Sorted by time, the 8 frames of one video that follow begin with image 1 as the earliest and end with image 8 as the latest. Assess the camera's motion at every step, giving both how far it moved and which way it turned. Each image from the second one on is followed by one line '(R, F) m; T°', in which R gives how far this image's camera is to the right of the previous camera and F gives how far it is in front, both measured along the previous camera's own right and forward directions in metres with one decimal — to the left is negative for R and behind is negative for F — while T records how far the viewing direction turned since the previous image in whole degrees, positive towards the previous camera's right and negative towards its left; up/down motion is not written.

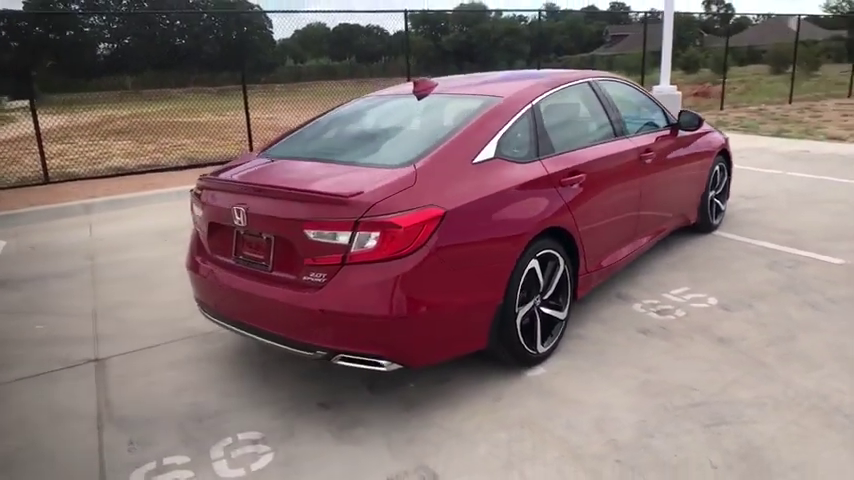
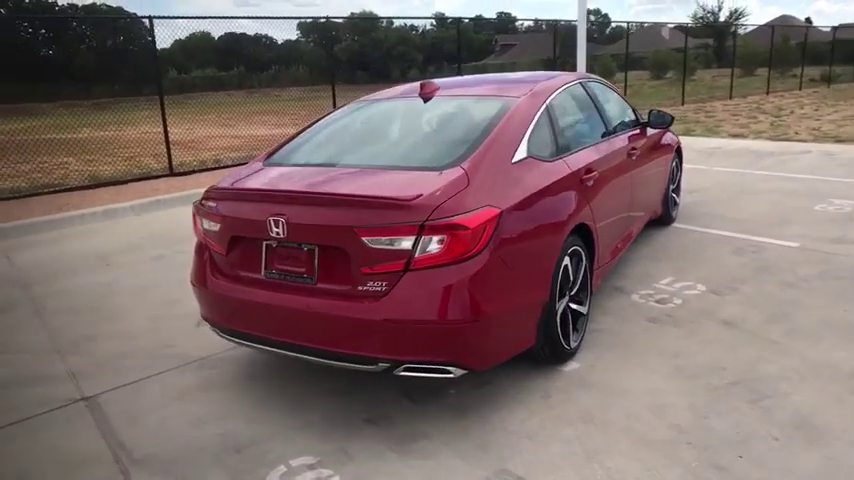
(-0.7, +0.1) m; +9°
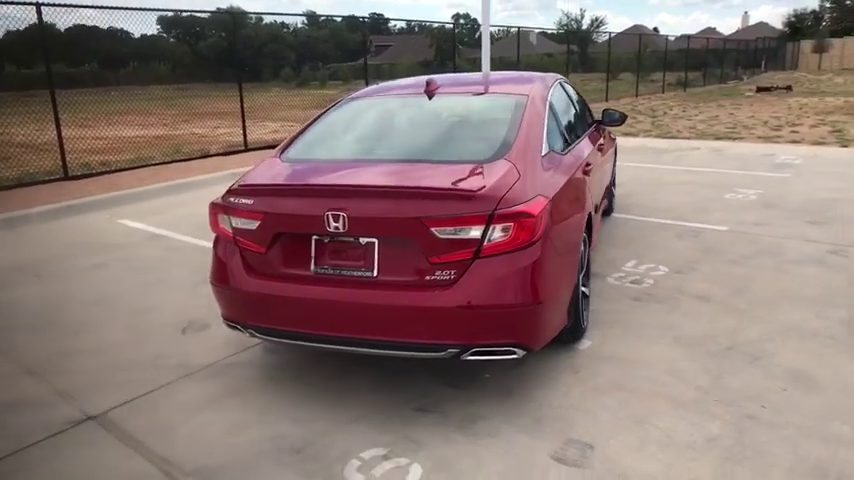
(-0.9, 0.0) m; +11°
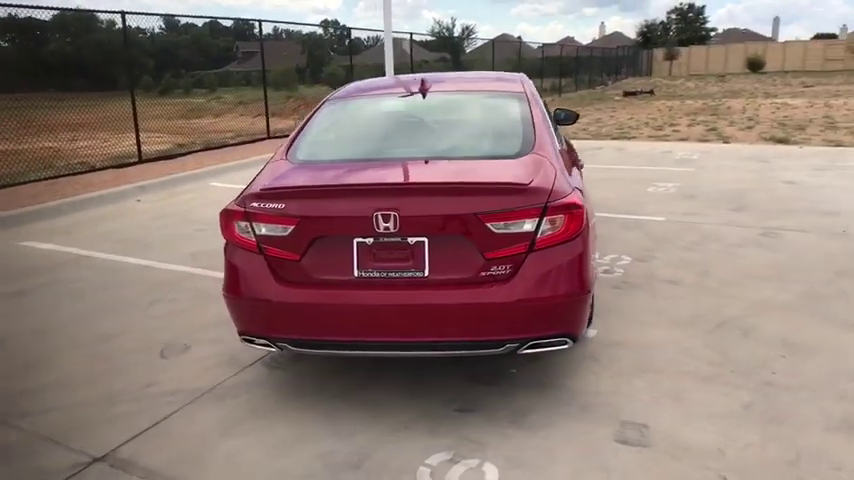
(-0.8, +0.1) m; +11°
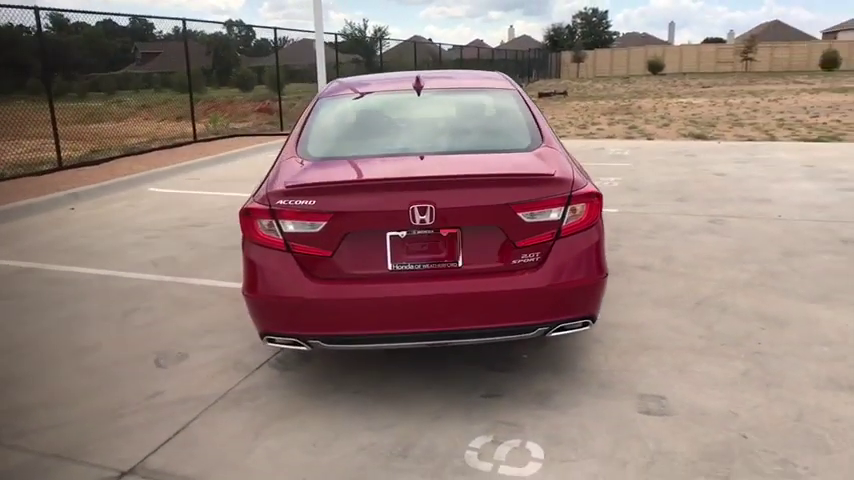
(-0.6, 0.0) m; +8°
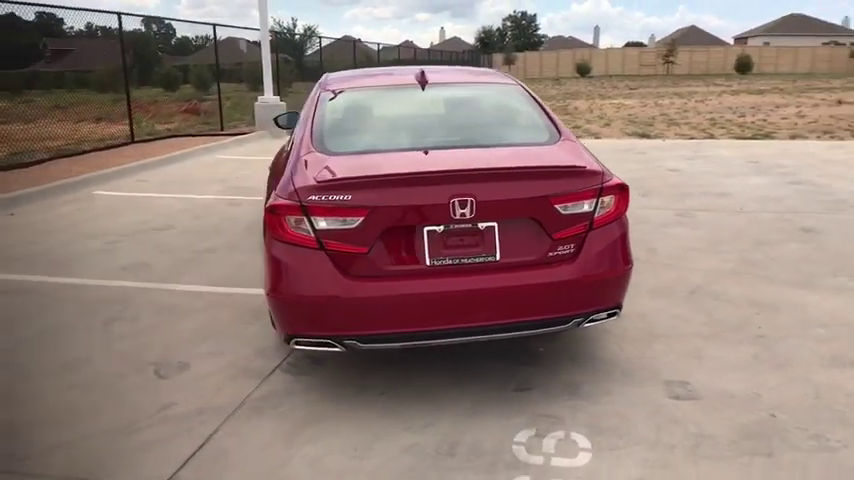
(-0.5, +0.1) m; +7°
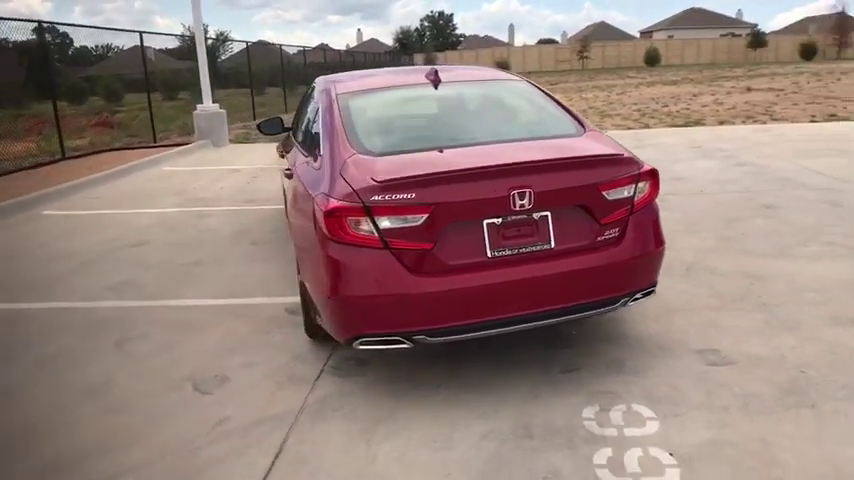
(-0.7, 0.0) m; +7°
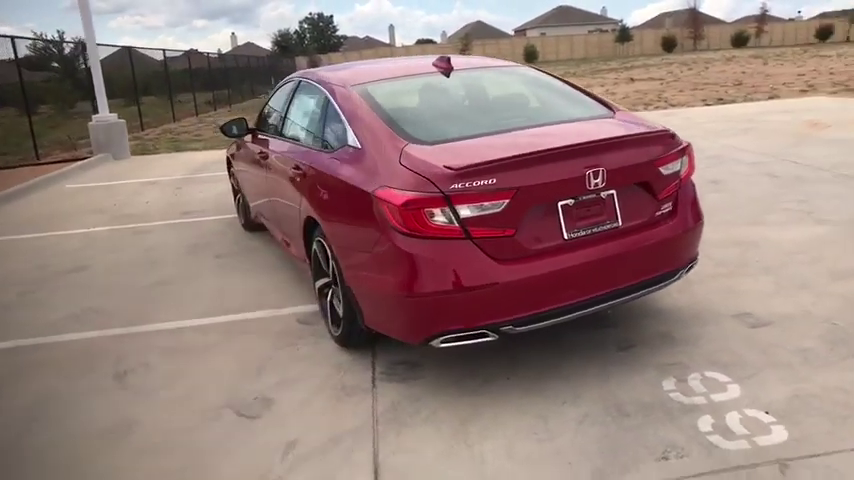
(-0.9, +0.2) m; +11°
